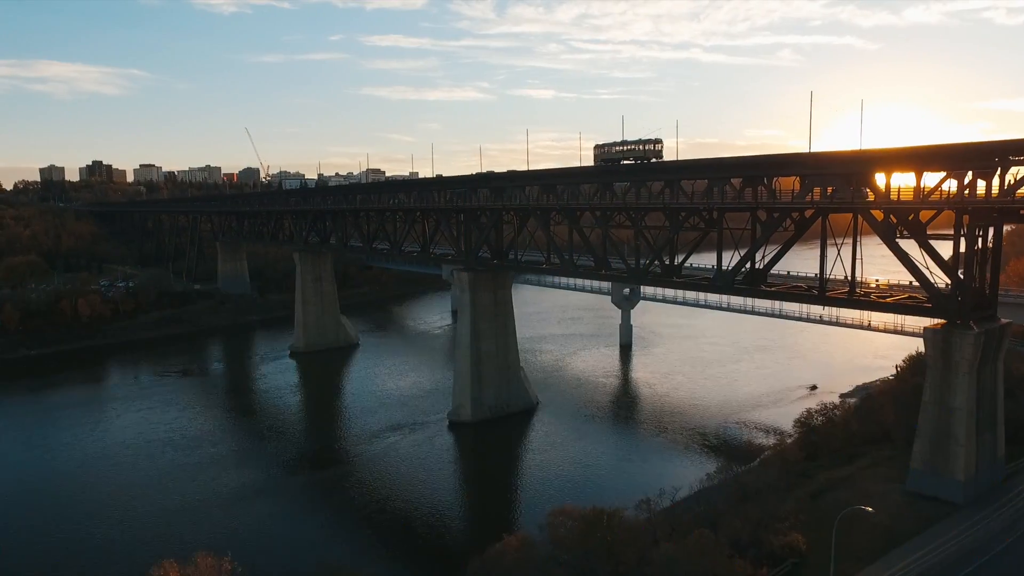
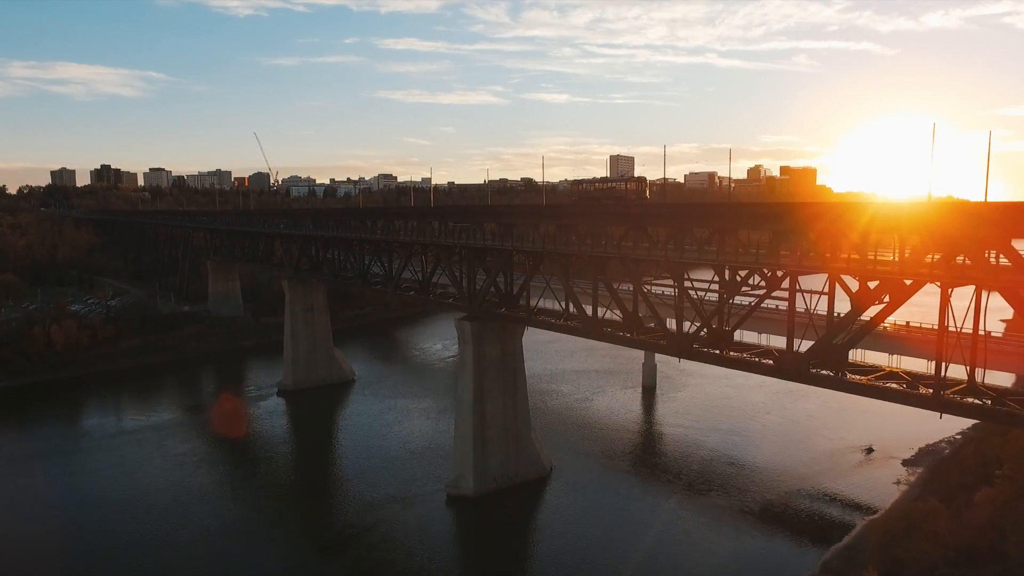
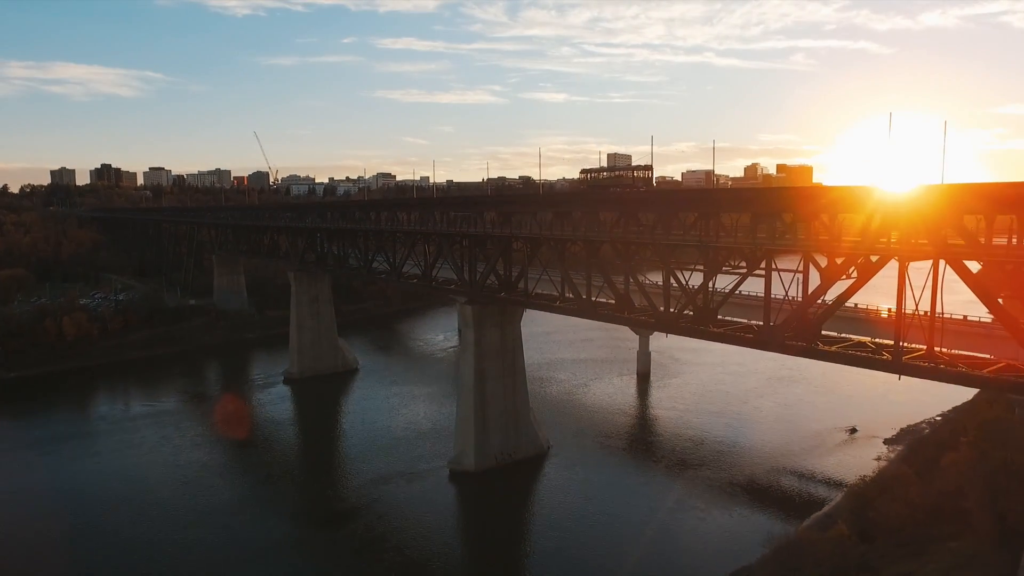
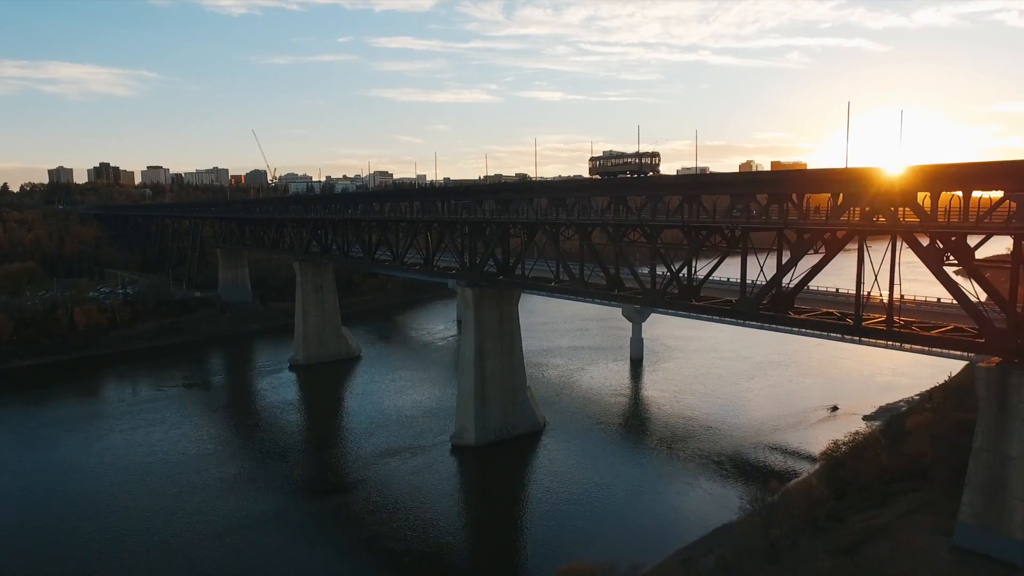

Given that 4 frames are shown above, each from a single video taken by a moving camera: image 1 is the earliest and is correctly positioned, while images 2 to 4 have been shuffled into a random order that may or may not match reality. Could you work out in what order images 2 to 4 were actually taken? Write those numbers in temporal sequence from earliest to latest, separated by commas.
4, 3, 2
